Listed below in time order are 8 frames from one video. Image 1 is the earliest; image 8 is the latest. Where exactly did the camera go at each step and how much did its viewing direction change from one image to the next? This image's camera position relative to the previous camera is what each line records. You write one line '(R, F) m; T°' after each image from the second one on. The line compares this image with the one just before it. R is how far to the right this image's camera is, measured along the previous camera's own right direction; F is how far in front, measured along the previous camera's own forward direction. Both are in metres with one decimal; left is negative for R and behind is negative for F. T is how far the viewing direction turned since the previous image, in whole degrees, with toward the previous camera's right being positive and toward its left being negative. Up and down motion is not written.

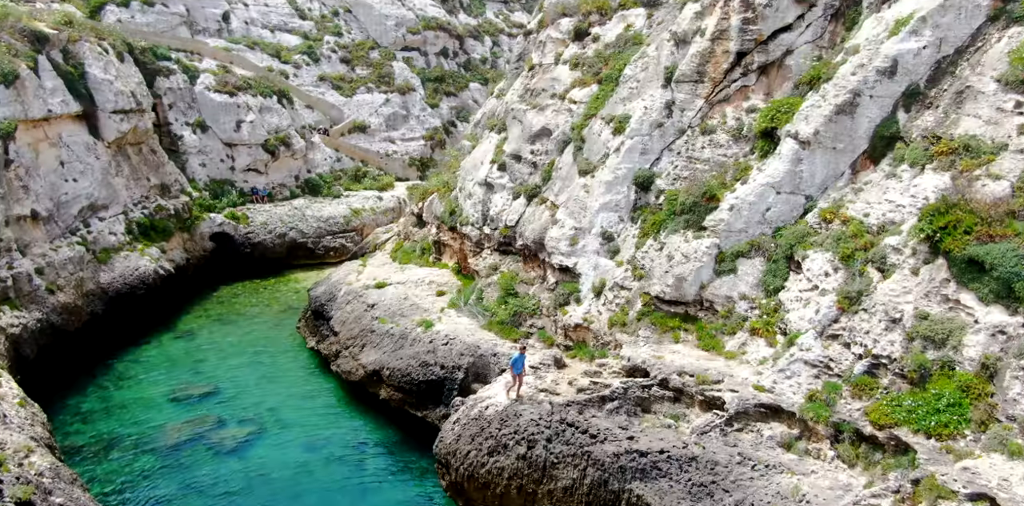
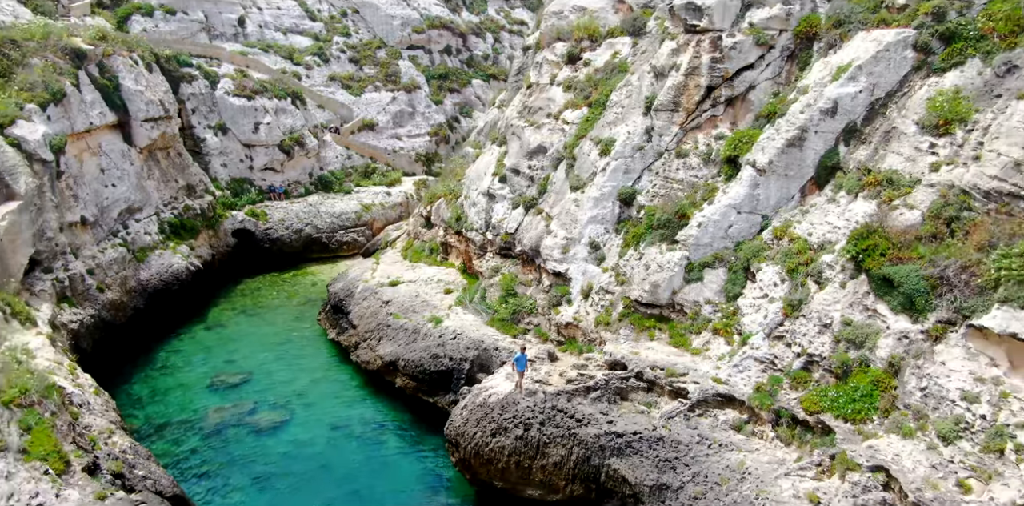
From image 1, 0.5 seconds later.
(+0.2, -2.0) m; -1°
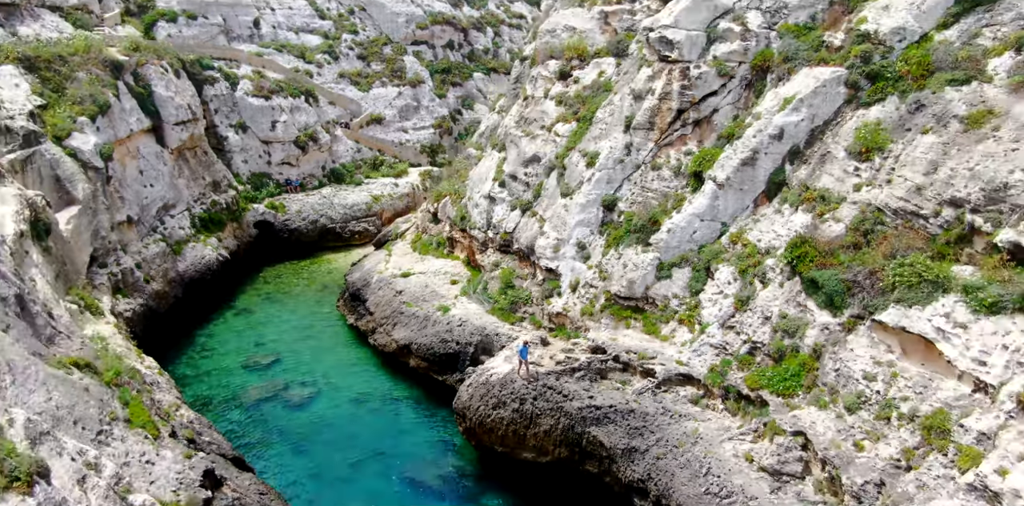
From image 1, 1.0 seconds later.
(+0.1, -2.4) m; 0°
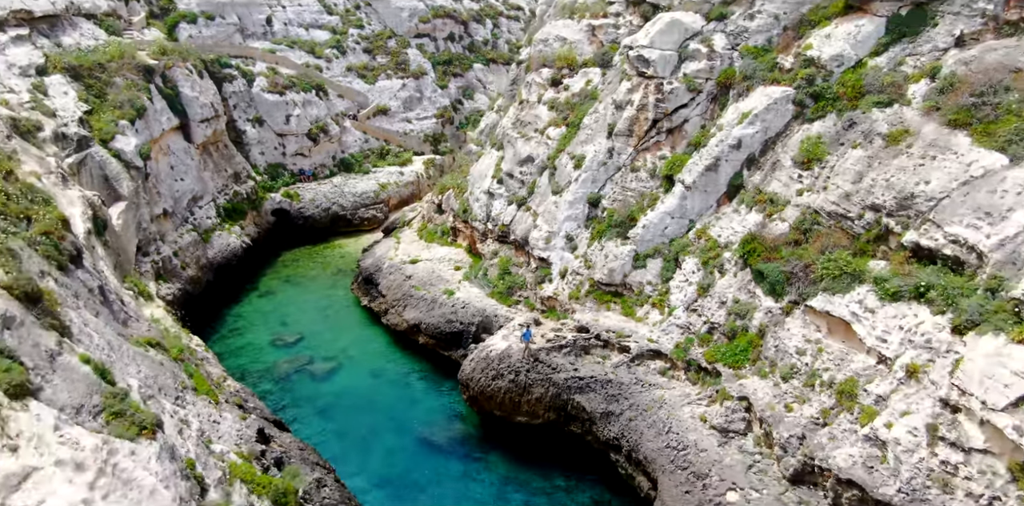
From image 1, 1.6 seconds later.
(+0.1, -2.5) m; 0°
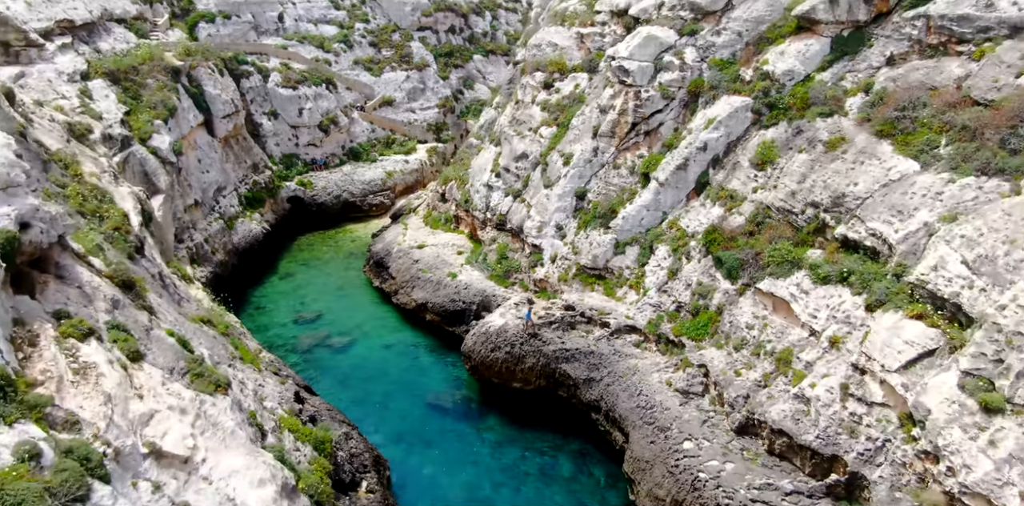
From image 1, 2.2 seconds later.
(+0.2, -2.6) m; 0°
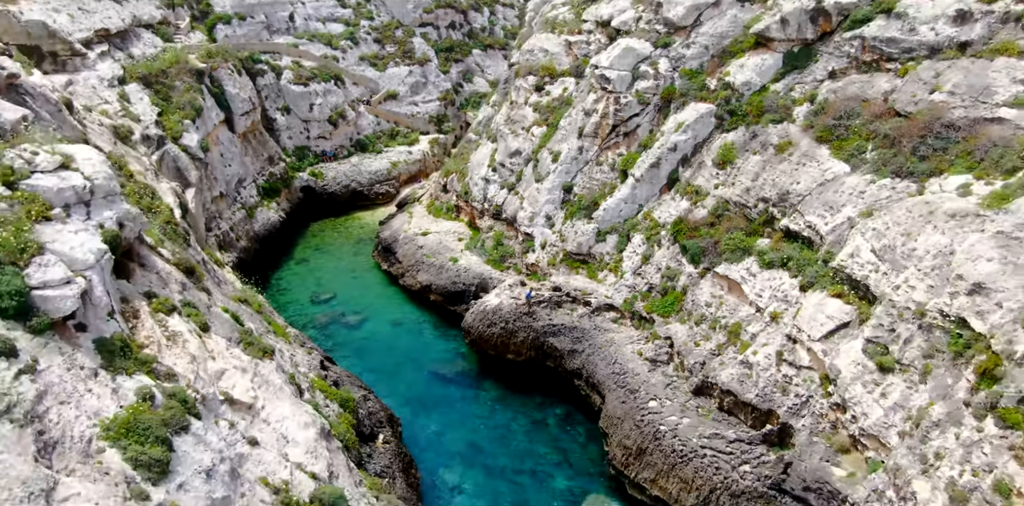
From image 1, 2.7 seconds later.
(+0.2, -2.8) m; 0°
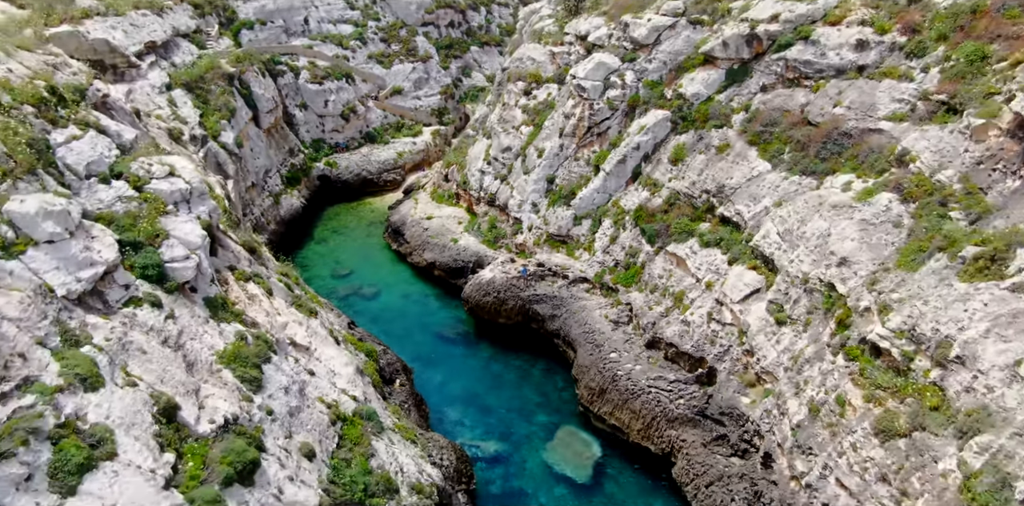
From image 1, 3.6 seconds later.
(+0.4, -4.7) m; 0°
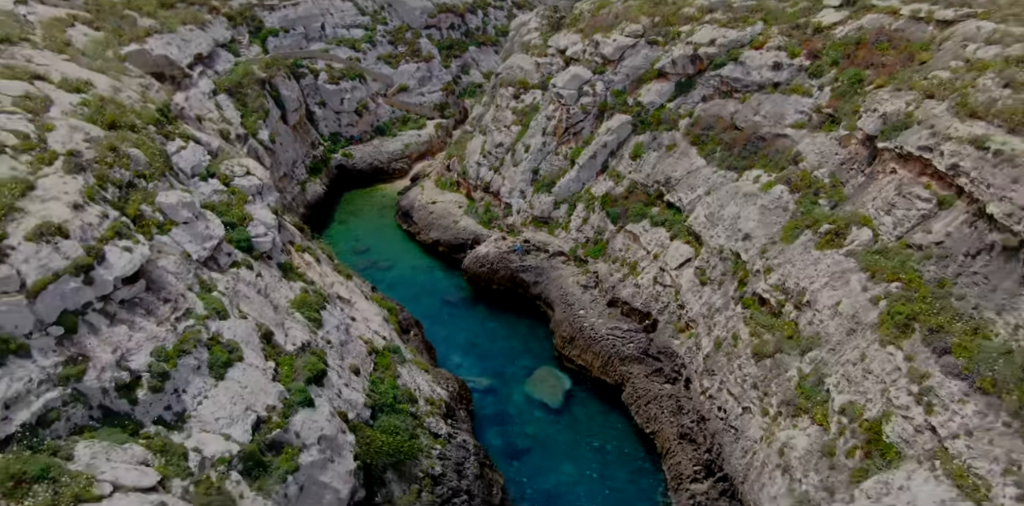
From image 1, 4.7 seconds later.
(+0.5, -6.2) m; 0°
